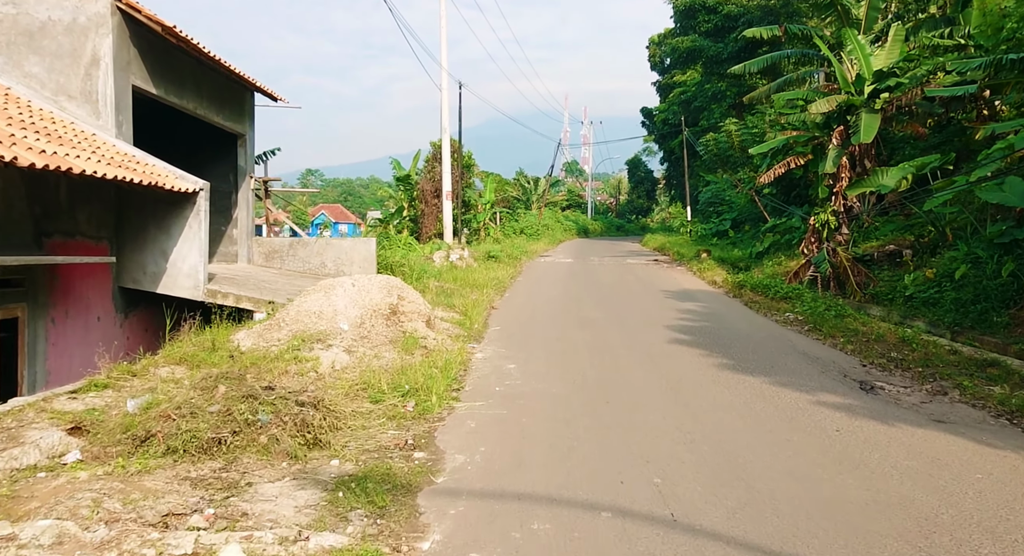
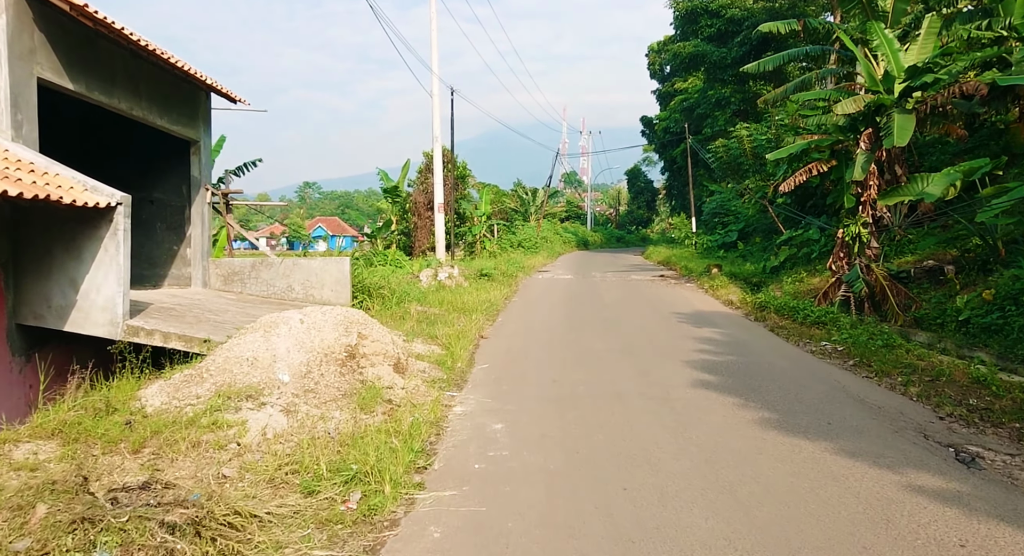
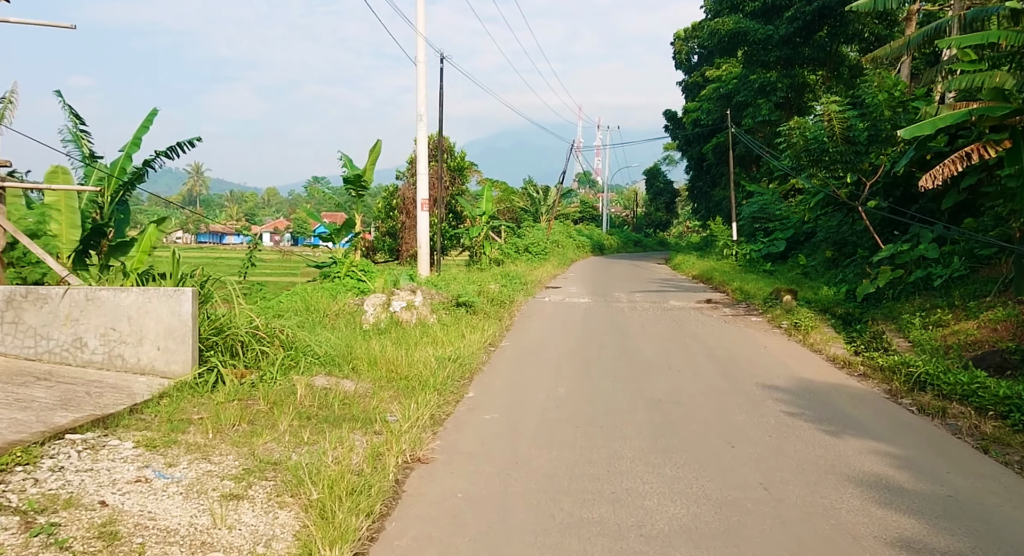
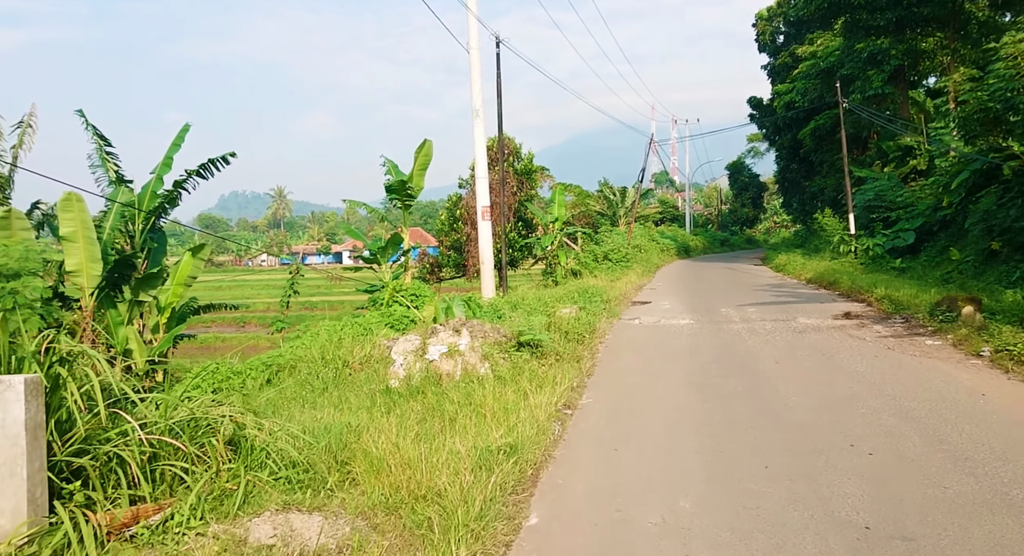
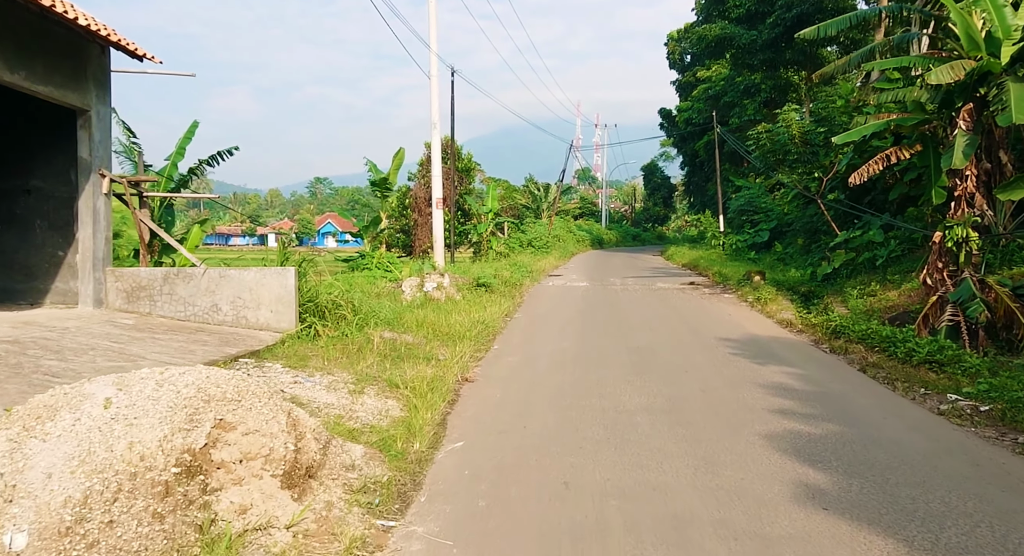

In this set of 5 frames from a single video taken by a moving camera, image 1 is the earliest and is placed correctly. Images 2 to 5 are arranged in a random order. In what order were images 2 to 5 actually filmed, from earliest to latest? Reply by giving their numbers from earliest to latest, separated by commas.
2, 5, 3, 4
